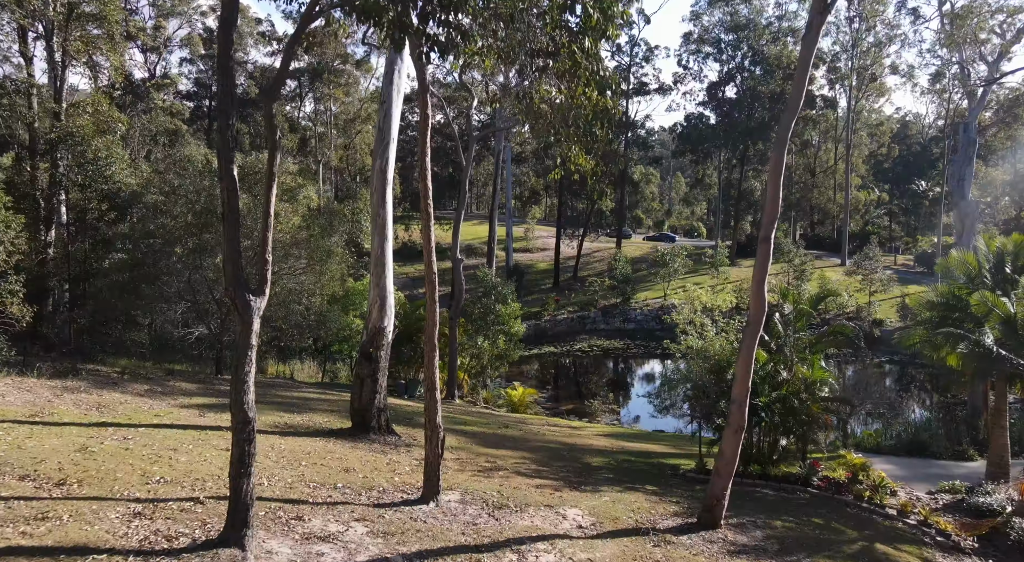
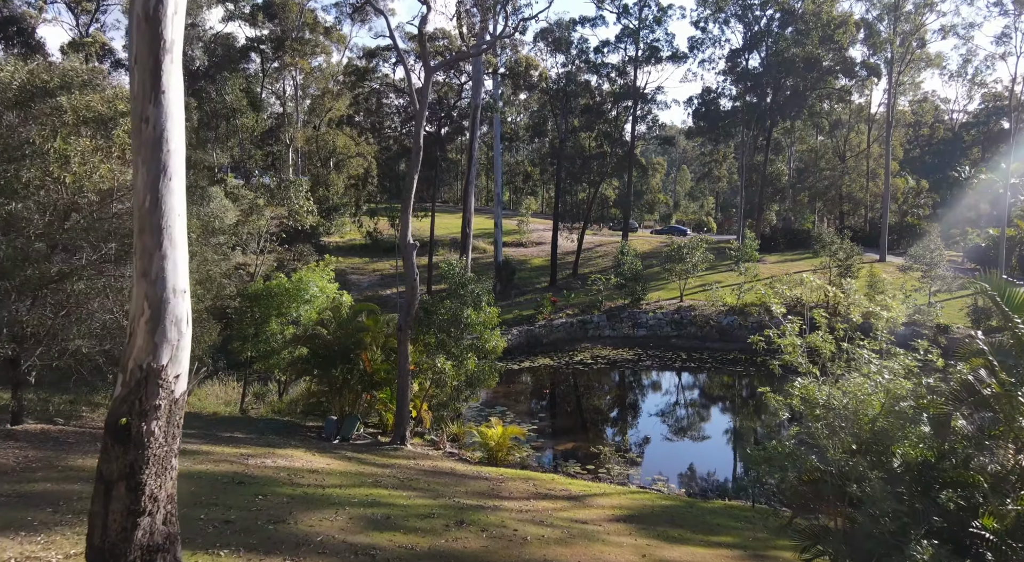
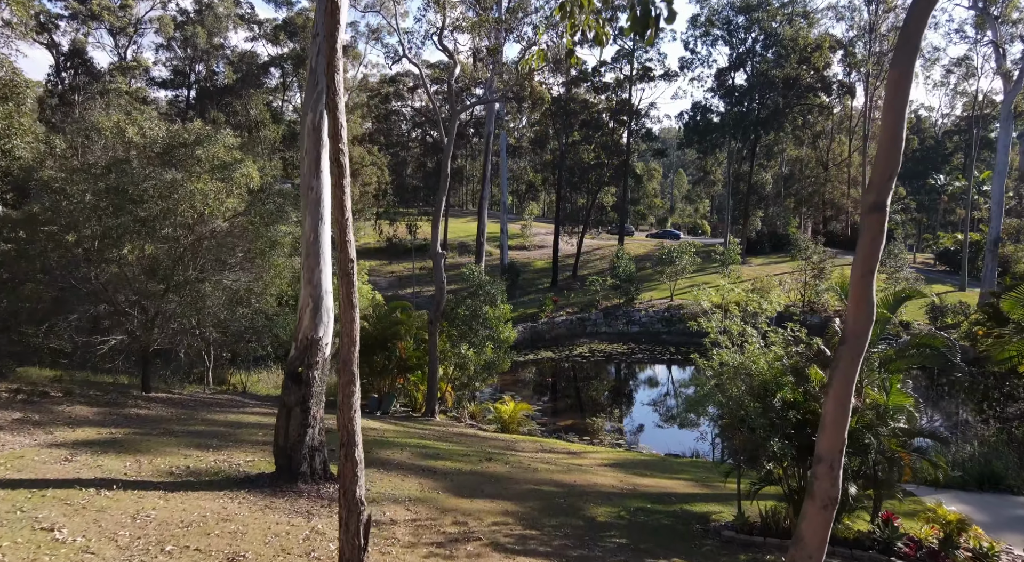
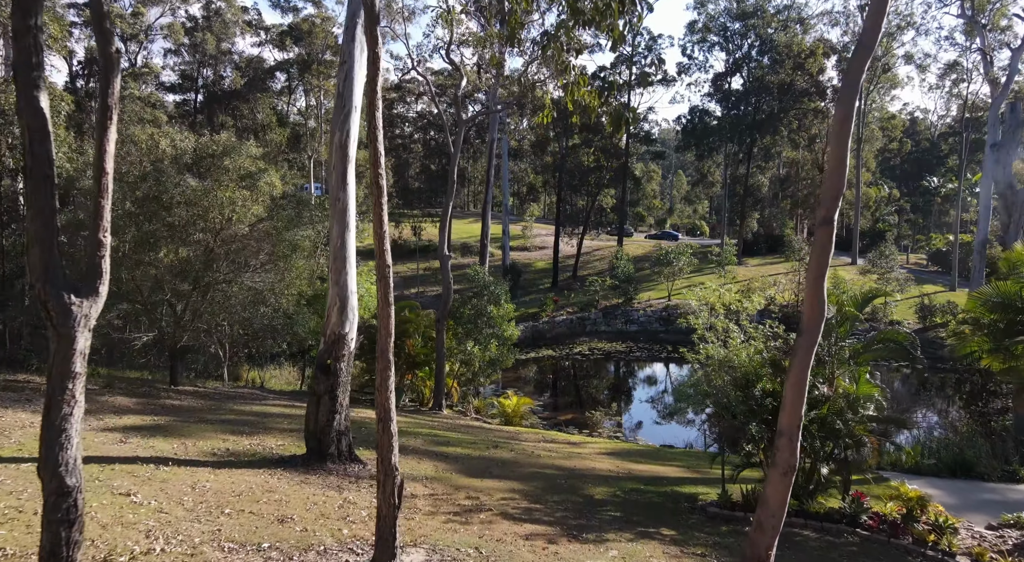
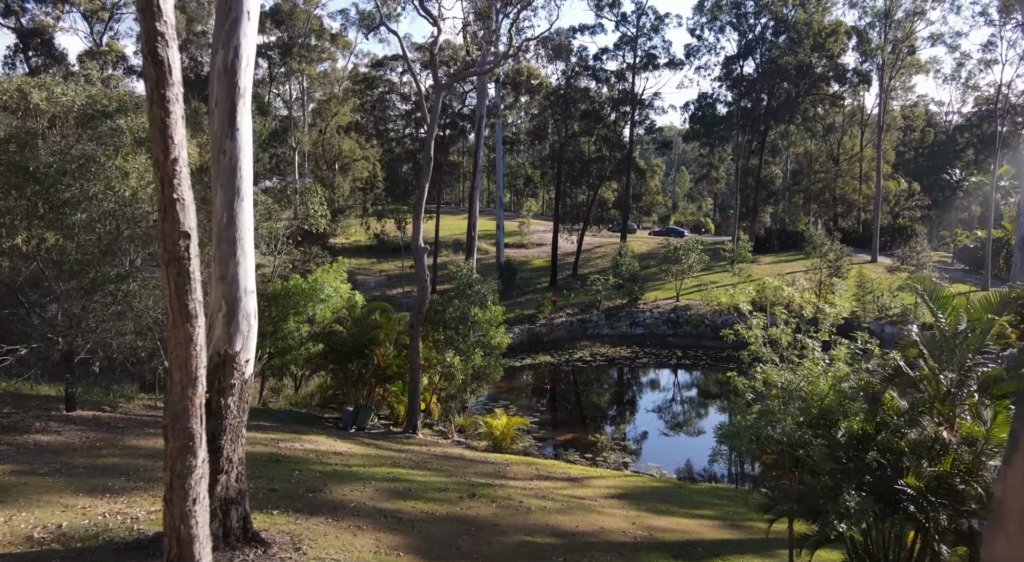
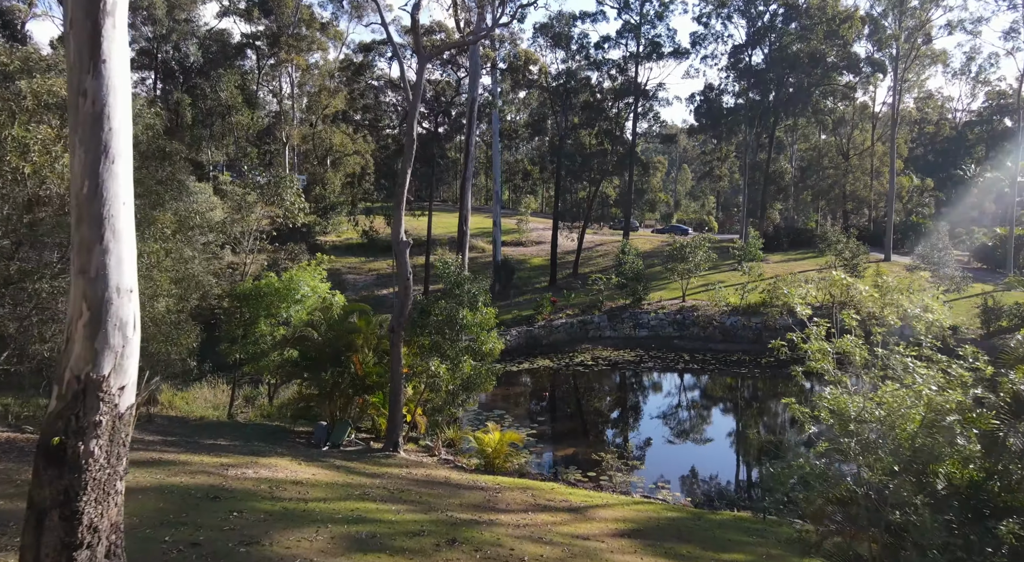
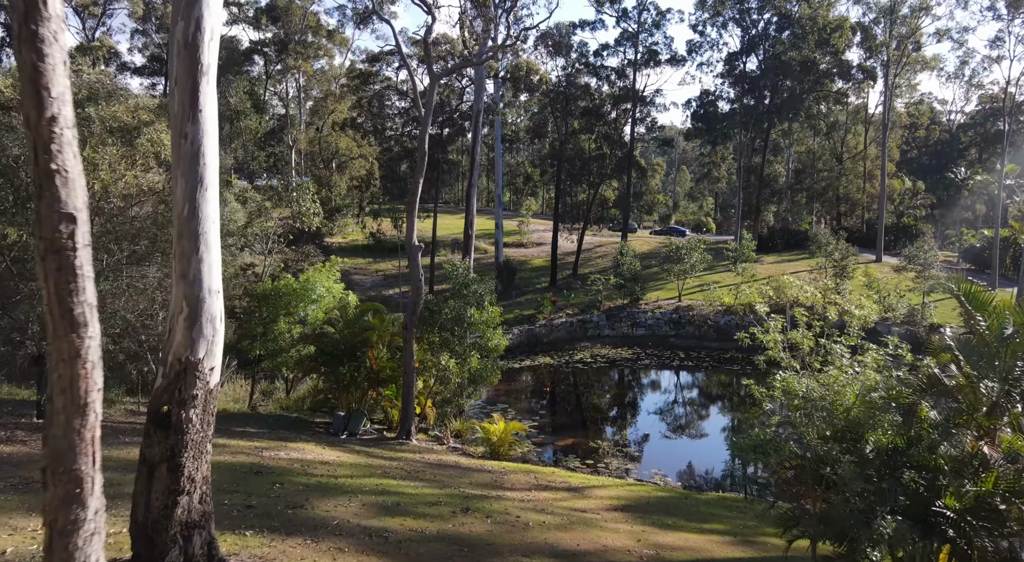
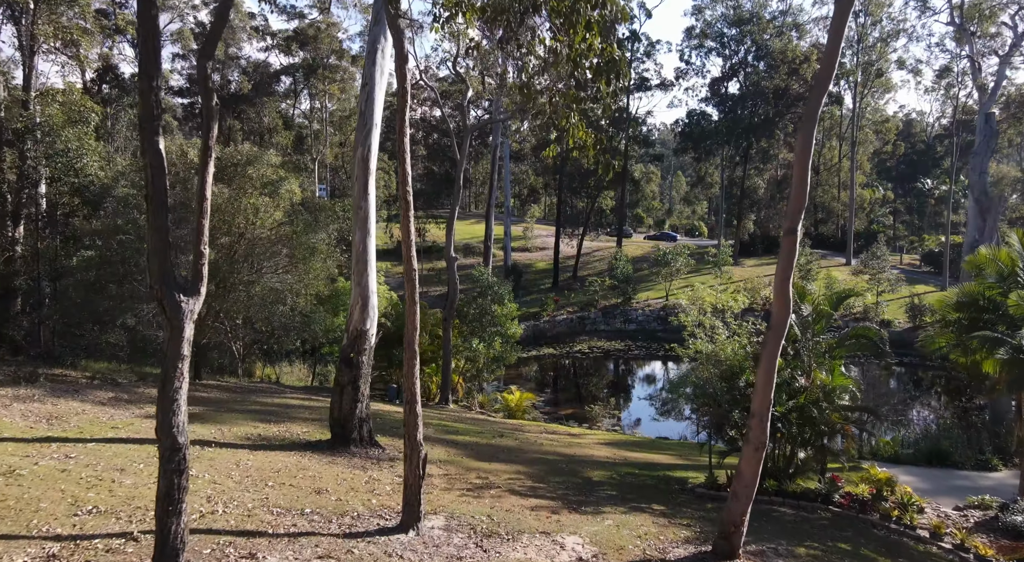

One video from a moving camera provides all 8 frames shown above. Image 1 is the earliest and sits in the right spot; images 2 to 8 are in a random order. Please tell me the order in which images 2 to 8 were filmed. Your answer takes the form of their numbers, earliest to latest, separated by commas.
8, 4, 3, 5, 7, 2, 6
